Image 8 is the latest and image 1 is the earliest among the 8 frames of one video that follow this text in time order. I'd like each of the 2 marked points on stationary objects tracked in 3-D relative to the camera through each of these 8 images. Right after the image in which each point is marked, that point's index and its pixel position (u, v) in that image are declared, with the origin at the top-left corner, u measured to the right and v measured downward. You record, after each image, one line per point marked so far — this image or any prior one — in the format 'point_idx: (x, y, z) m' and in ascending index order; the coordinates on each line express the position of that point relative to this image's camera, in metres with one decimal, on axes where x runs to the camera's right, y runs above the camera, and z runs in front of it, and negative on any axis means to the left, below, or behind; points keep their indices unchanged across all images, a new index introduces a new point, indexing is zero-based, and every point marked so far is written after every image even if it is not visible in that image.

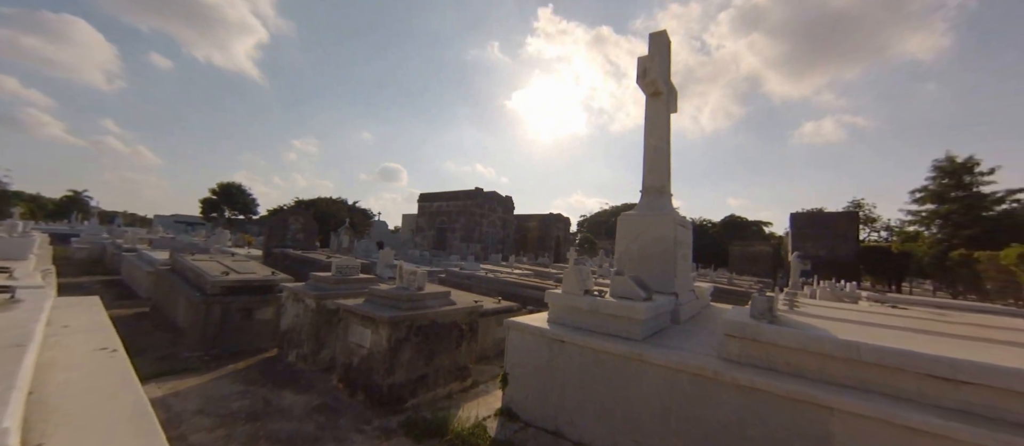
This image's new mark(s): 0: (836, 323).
0: (+3.5, -1.1, +3.8) m
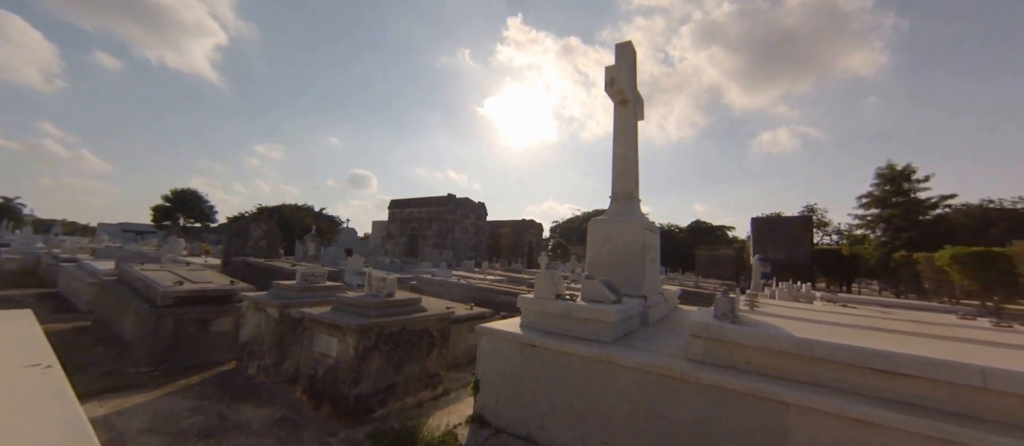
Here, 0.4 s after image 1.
0: (+3.2, -1.1, +4.0) m
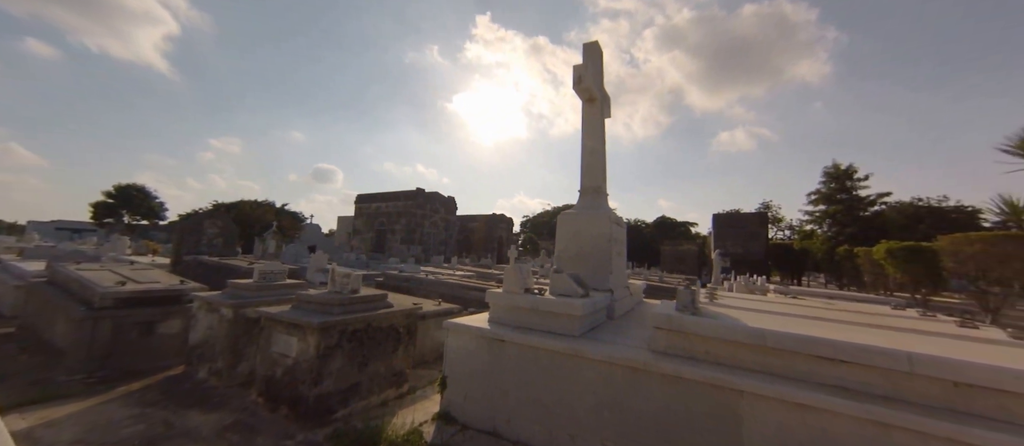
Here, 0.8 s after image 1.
0: (+2.9, -1.1, +4.2) m
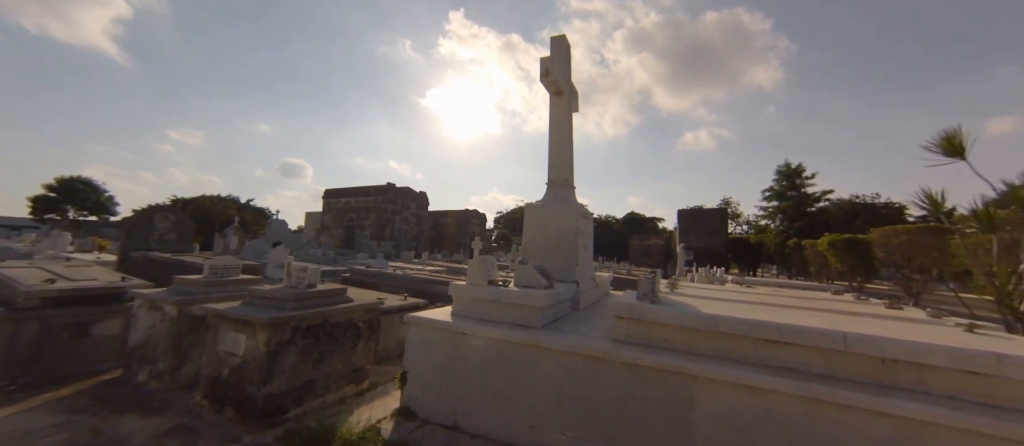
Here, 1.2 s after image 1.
0: (+2.4, -1.0, +4.4) m
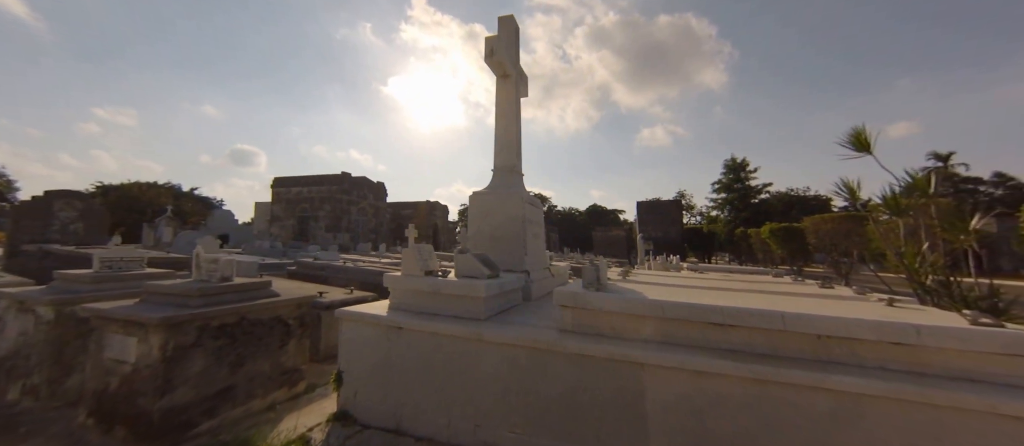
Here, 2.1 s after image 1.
0: (+1.8, -0.8, +4.3) m
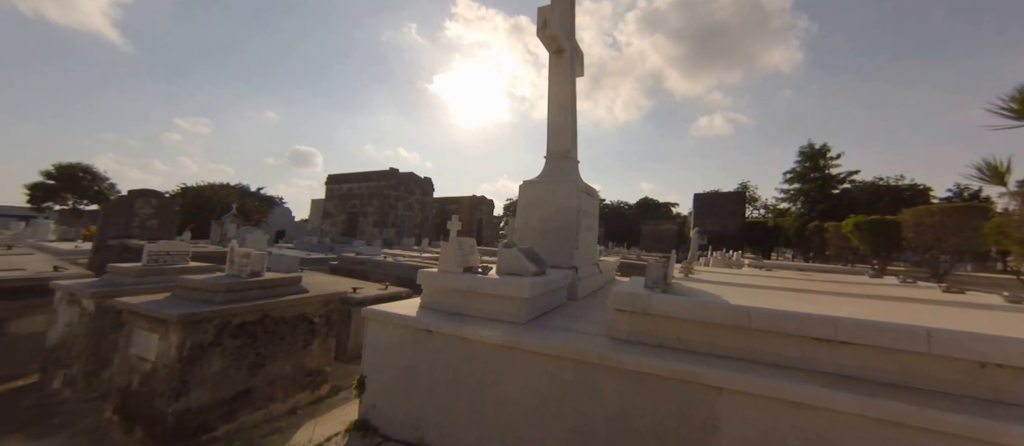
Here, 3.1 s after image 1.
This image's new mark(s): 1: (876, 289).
0: (+2.2, -0.7, +3.6) m
1: (+4.2, -0.8, +4.0) m
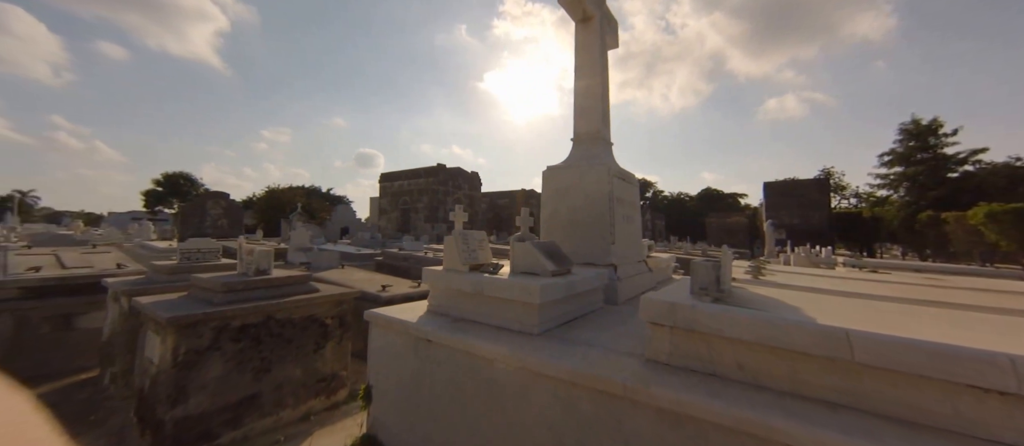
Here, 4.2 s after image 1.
0: (+2.4, -0.6, +2.8) m
1: (+4.4, -0.6, +2.8) m
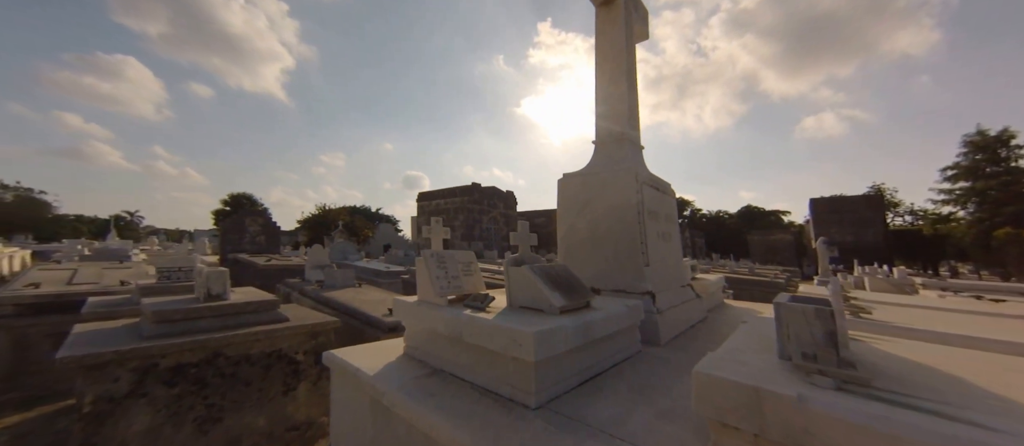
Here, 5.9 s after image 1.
0: (+2.4, -0.7, +1.8) m
1: (+4.3, -0.7, +1.6) m
